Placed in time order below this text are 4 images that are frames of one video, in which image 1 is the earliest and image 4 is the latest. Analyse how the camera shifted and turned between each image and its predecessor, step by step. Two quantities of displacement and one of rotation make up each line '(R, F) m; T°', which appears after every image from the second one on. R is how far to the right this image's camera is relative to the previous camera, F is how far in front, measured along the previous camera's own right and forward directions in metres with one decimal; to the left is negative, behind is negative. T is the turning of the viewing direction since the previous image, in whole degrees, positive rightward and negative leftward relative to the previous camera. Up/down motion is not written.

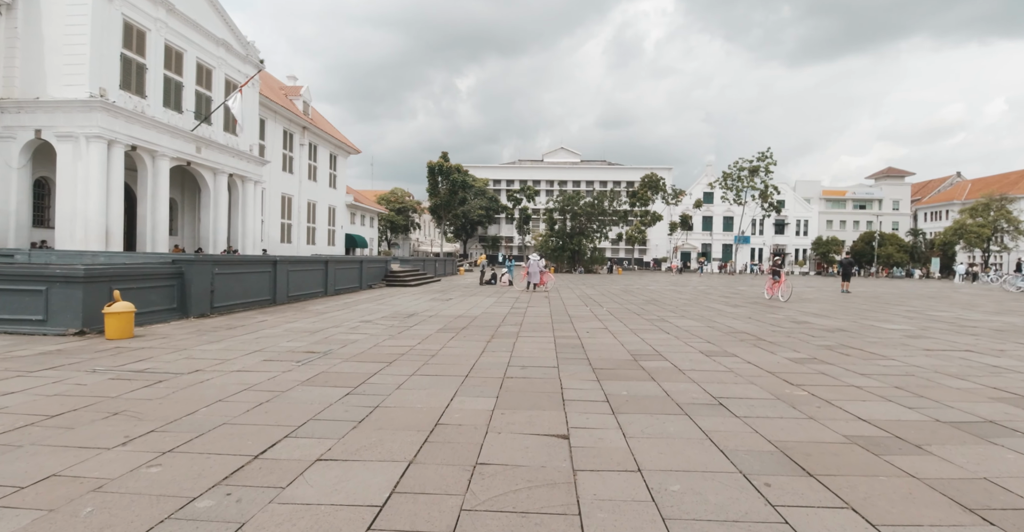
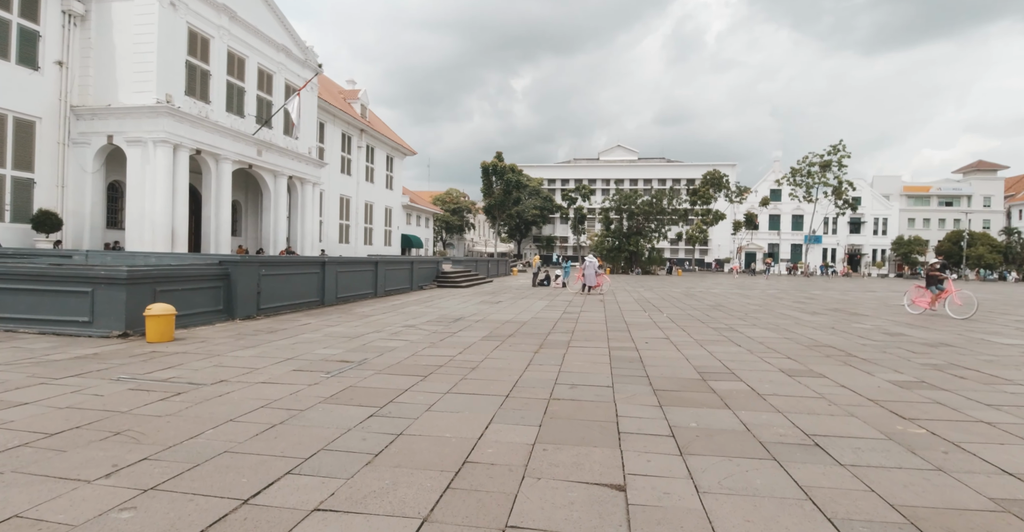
(+0.1, +0.8) m; -6°
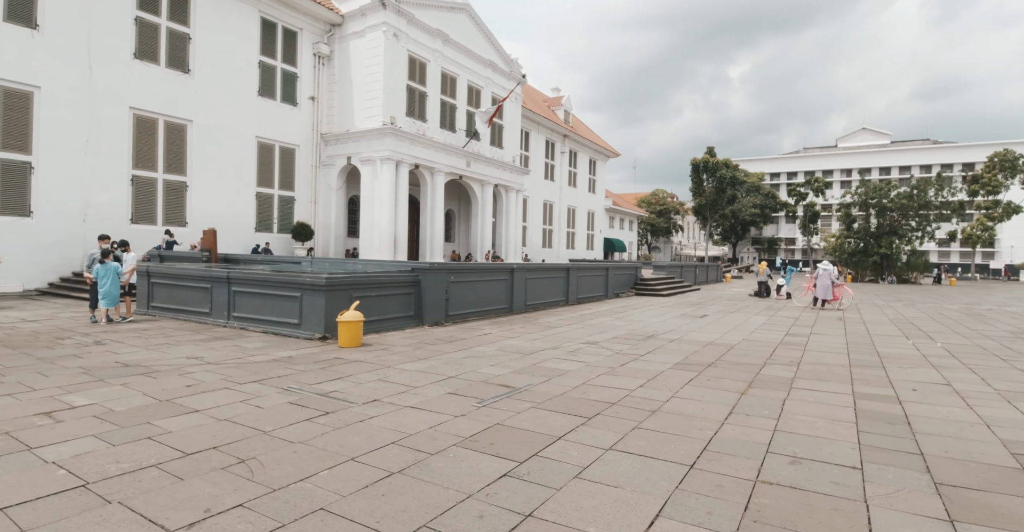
(+0.2, +1.3) m; -21°
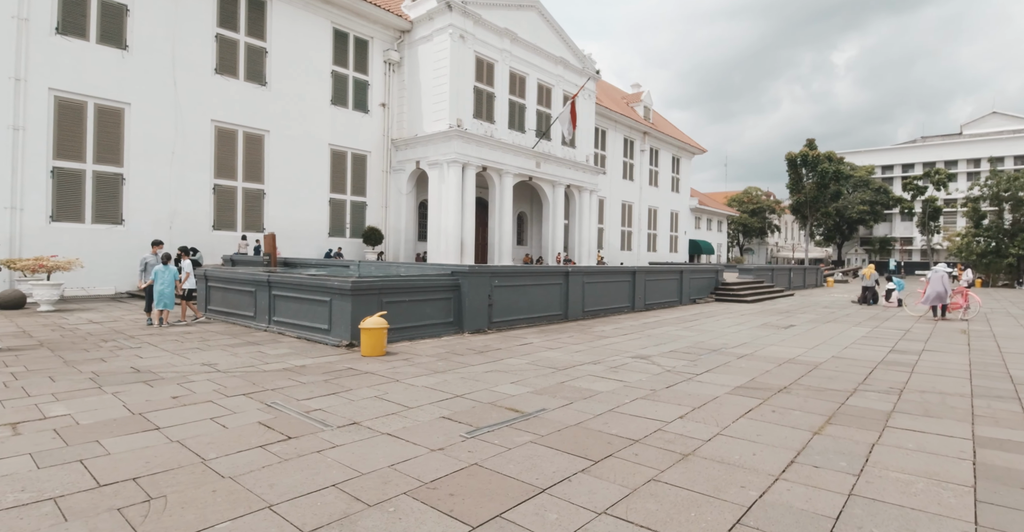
(+0.7, +1.0) m; -9°
